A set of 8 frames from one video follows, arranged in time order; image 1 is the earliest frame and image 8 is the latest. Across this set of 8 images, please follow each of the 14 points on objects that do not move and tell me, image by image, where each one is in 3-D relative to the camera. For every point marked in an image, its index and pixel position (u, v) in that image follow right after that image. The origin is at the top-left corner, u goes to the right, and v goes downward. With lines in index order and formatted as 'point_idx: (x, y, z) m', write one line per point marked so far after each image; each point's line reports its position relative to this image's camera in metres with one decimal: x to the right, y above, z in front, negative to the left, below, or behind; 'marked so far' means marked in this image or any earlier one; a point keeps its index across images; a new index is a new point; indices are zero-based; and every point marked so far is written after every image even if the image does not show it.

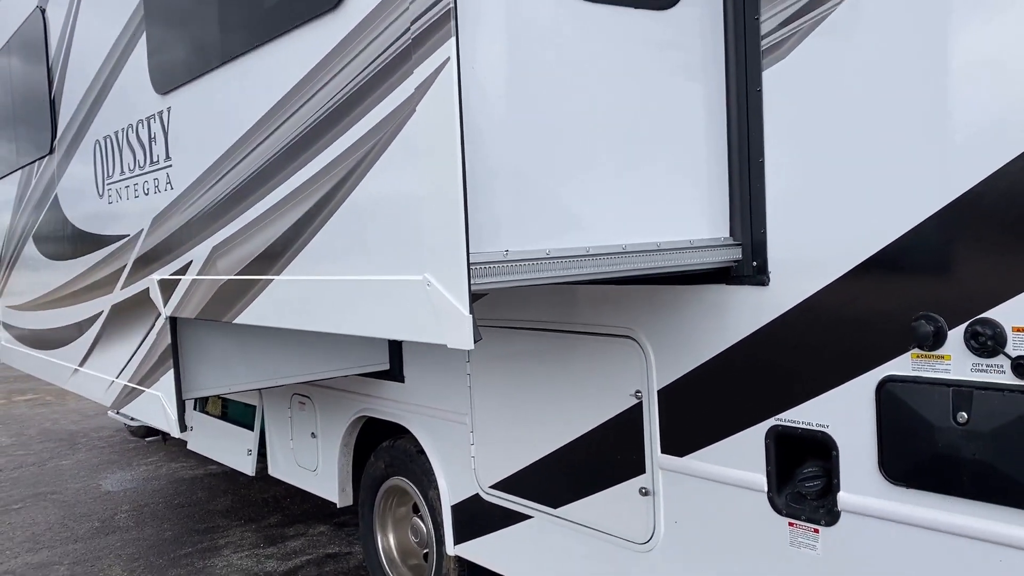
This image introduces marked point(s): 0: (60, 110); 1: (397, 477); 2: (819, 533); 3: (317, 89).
0: (-1.8, +0.7, +3.4) m
1: (-0.4, -0.7, +3.3) m
2: (+0.7, -0.5, +1.8) m
3: (-0.4, +0.4, +1.8) m
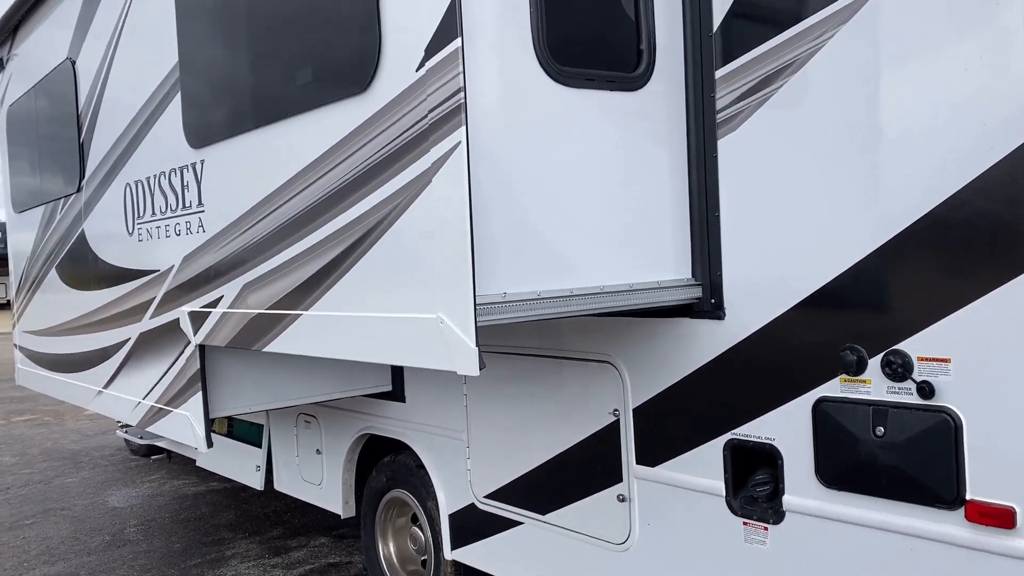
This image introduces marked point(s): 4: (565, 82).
0: (-1.9, +0.6, +3.8) m
1: (-0.5, -0.9, +3.6) m
2: (+0.7, -0.6, +2.1) m
3: (-0.4, +0.3, +2.2) m
4: (+0.1, +0.5, +2.2) m
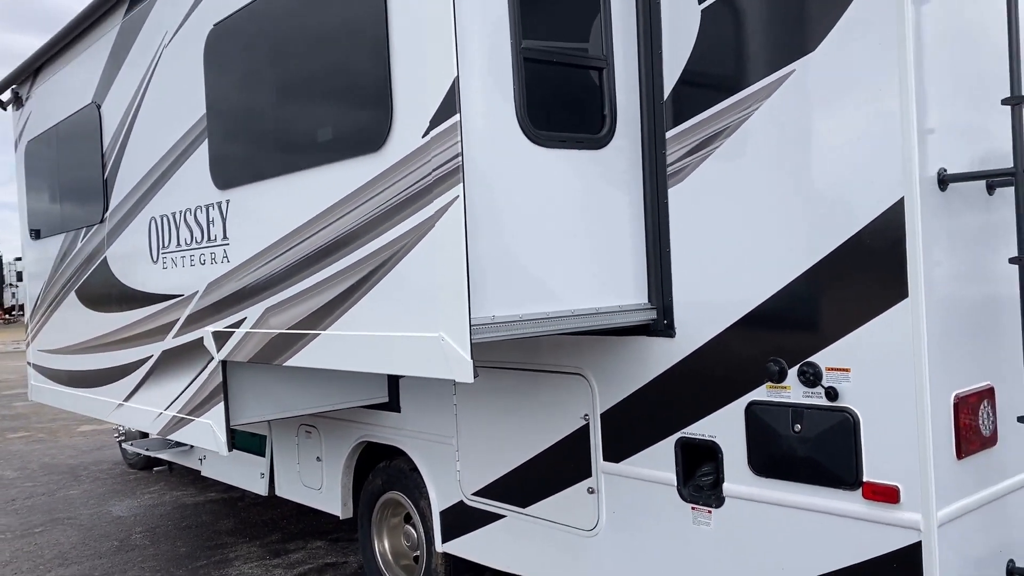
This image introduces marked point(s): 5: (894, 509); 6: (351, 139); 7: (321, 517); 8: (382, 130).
0: (-2.0, +0.5, +4.2) m
1: (-0.6, -1.0, +4.0) m
2: (+0.6, -0.7, +2.6) m
3: (-0.5, +0.3, +2.6) m
4: (+0.1, +0.5, +2.6) m
5: (+1.0, -0.6, +2.2) m
6: (-0.5, +0.5, +2.6) m
7: (-1.3, -1.5, +5.6) m
8: (-0.4, +0.5, +2.5) m
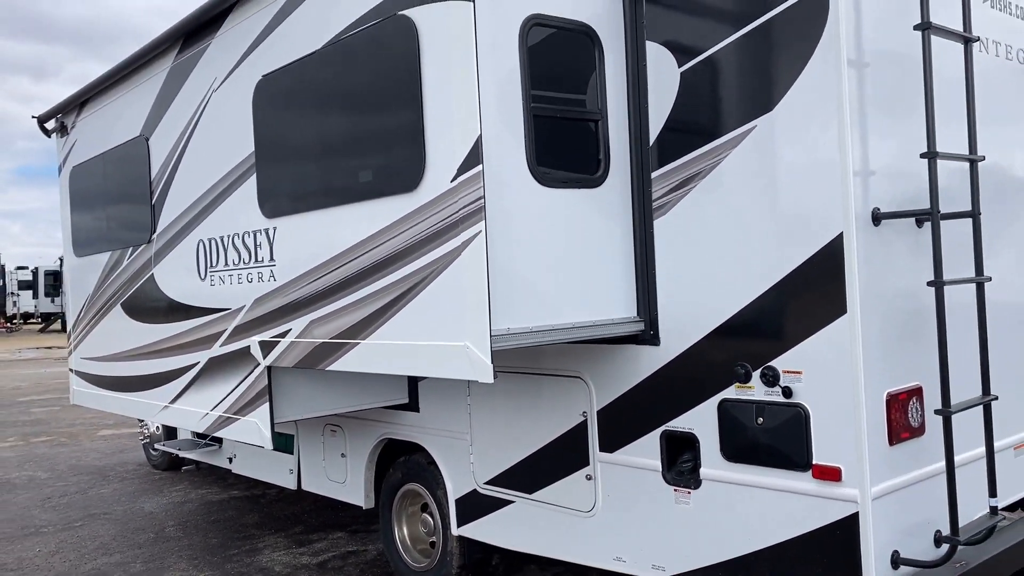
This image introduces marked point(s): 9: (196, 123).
0: (-1.9, +0.4, +4.6) m
1: (-0.5, -1.0, +4.5) m
2: (+0.6, -0.7, +3.1) m
3: (-0.4, +0.2, +3.1) m
4: (+0.1, +0.4, +3.1) m
5: (+1.0, -0.6, +2.7) m
6: (-0.4, +0.4, +3.1) m
7: (-1.2, -1.6, +6.0) m
8: (-0.3, +0.4, +3.0) m
9: (-1.6, +0.8, +4.2) m
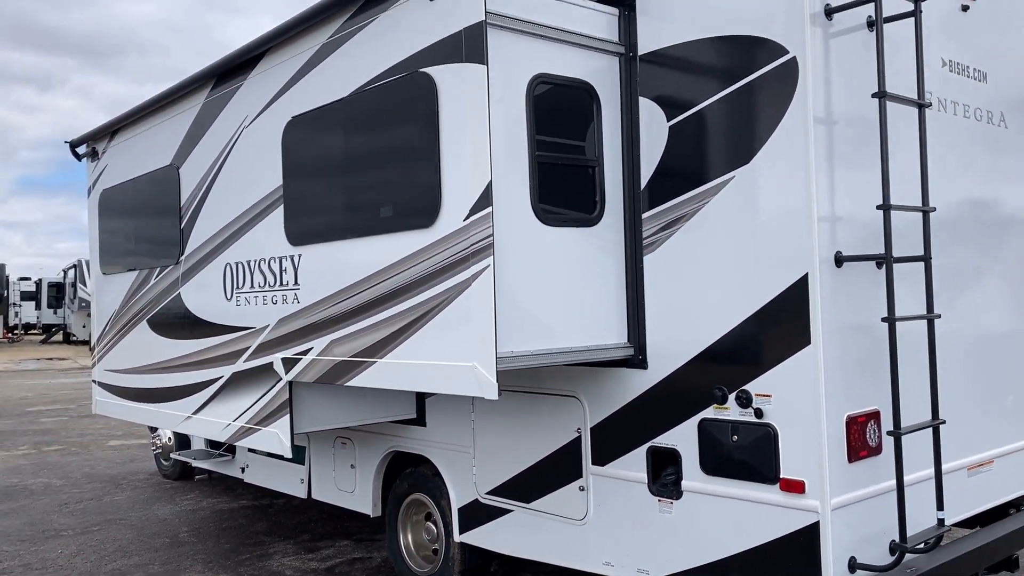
0: (-1.9, +0.3, +5.0) m
1: (-0.5, -1.2, +4.8) m
2: (+0.6, -0.9, +3.4) m
3: (-0.4, +0.1, +3.4) m
4: (+0.2, +0.3, +3.5) m
5: (+1.0, -0.7, +3.0) m
6: (-0.4, +0.3, +3.5) m
7: (-1.3, -1.8, +6.4) m
8: (-0.3, +0.3, +3.4) m
9: (-1.6, +0.7, +4.6) m
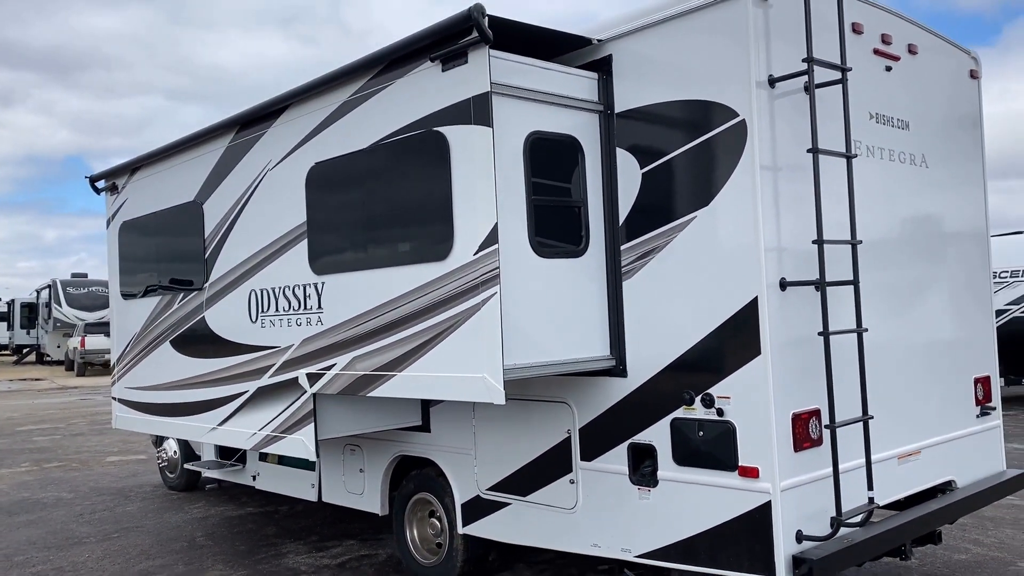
0: (-2.0, +0.1, +5.6) m
1: (-0.6, -1.3, +5.4) m
2: (+0.7, -1.0, +4.0) m
3: (-0.4, 0.0, +4.1) m
4: (+0.1, +0.2, +4.1) m
5: (+1.0, -0.8, +3.6) m
6: (-0.4, +0.2, +4.1) m
7: (-1.3, -1.9, +6.9) m
8: (-0.3, +0.2, +4.0) m
9: (-1.6, +0.6, +5.2) m
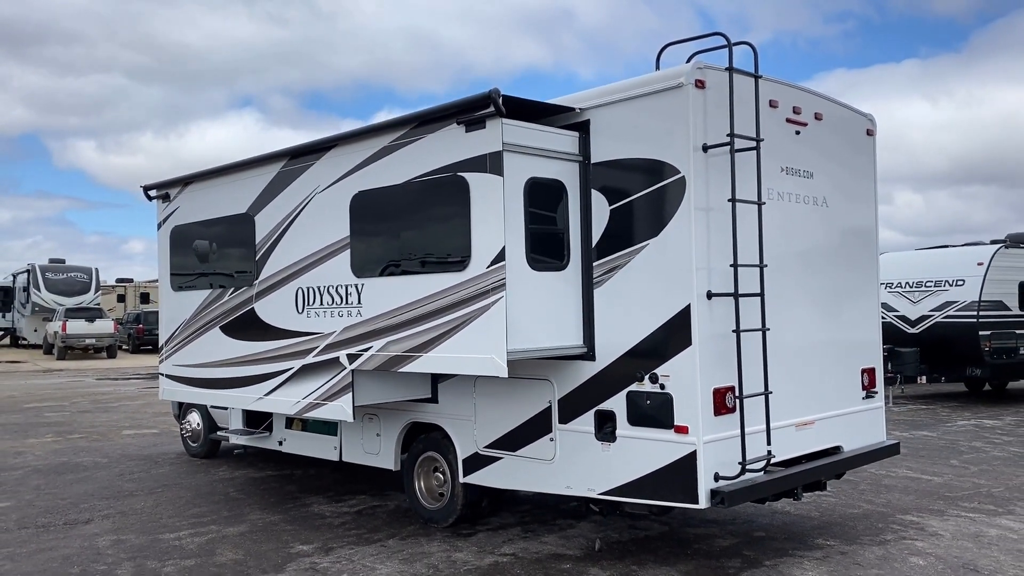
0: (-2.0, +0.2, +6.9) m
1: (-0.7, -1.3, +6.7) m
2: (+0.6, -1.0, +5.4) m
3: (-0.4, 0.0, +5.4) m
4: (+0.1, +0.2, +5.5) m
5: (+1.0, -0.9, +5.1) m
6: (-0.4, +0.2, +5.4) m
7: (-1.5, -1.9, +8.2) m
8: (-0.3, +0.2, +5.3) m
9: (-1.6, +0.6, +6.5) m
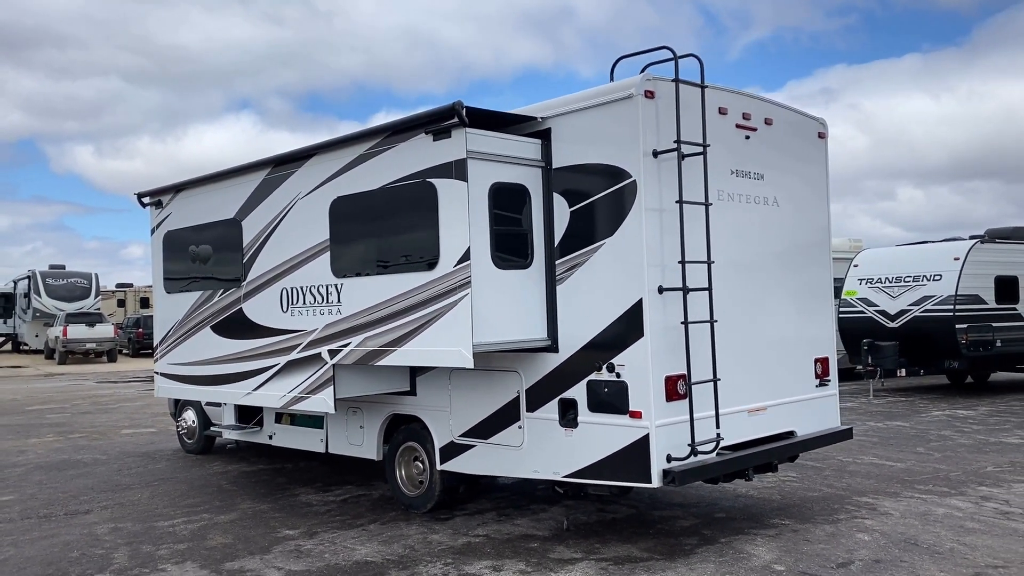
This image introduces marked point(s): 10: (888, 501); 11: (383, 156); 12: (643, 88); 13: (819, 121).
0: (-2.3, +0.2, +7.3) m
1: (-0.9, -1.3, +7.1) m
2: (+0.4, -1.0, +5.8) m
3: (-0.6, 0.0, +5.8) m
4: (-0.1, +0.2, +5.9) m
5: (+0.8, -0.9, +5.5) m
6: (-0.7, +0.2, +5.8) m
7: (-1.7, -1.9, +8.6) m
8: (-0.5, +0.2, +5.7) m
9: (-1.9, +0.6, +6.9) m
10: (+3.2, -1.8, +7.3) m
11: (-1.0, +1.0, +6.2) m
12: (+0.9, +1.3, +5.5) m
13: (+2.6, +1.4, +7.2) m
